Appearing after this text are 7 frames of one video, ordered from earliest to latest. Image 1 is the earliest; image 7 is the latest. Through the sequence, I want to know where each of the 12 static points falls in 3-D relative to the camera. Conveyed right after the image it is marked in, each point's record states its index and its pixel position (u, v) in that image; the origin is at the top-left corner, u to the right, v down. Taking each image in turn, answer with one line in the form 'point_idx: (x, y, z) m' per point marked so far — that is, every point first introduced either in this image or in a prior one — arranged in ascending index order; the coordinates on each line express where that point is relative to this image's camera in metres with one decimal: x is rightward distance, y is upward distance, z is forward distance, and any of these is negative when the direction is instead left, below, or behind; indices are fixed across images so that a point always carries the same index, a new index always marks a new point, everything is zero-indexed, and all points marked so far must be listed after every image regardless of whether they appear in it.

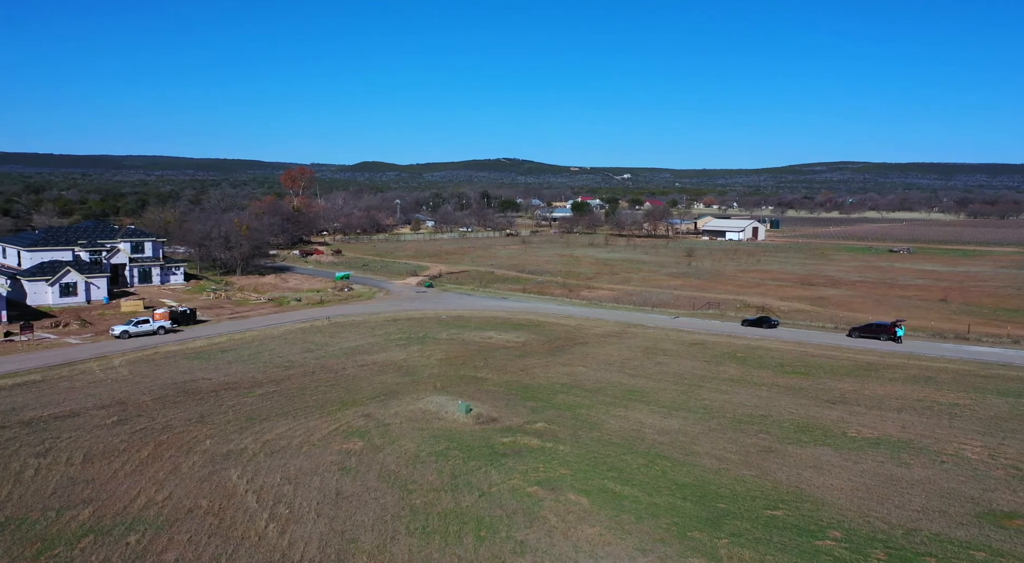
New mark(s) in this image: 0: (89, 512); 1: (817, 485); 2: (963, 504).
0: (-7.6, -4.2, +13.5) m
1: (+5.8, -3.9, +14.5) m
2: (+7.9, -3.9, +13.4) m
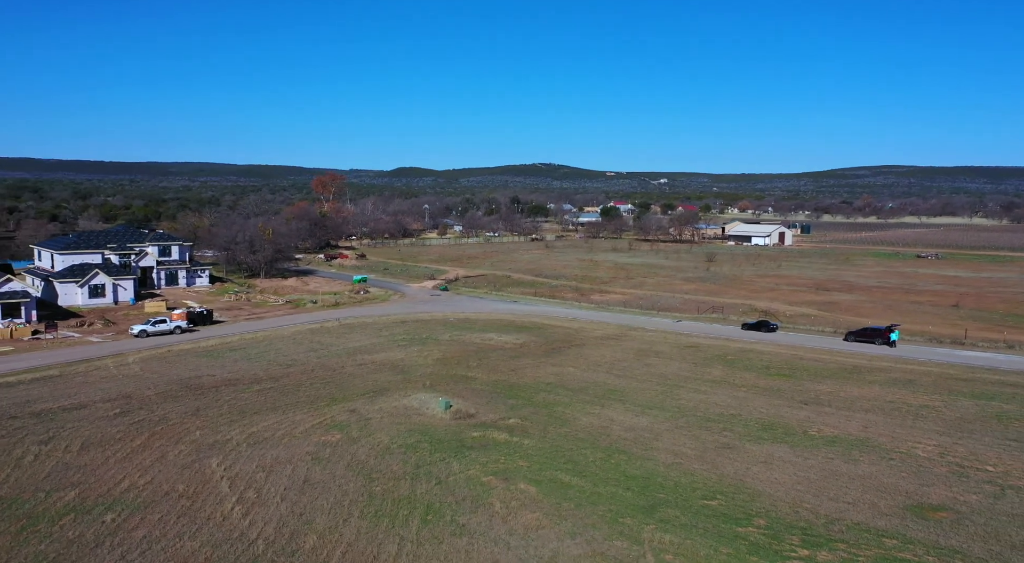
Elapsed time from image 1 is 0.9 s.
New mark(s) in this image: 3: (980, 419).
0: (-8.5, -4.2, +14.7) m
1: (+4.9, -3.9, +15.1) m
2: (+7.0, -3.9, +13.9) m
3: (+11.7, -3.4, +18.8) m
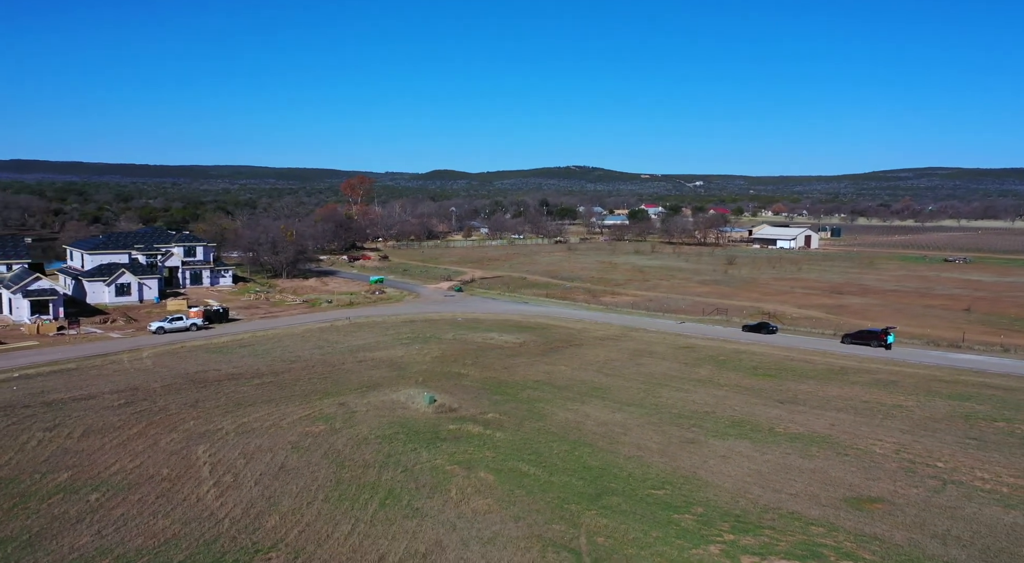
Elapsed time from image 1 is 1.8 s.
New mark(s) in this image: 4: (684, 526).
0: (-9.3, -4.1, +15.8) m
1: (+4.1, -3.9, +15.6) m
2: (+6.2, -3.9, +14.4) m
3: (+11.0, -3.5, +19.1) m
4: (+2.8, -4.0, +12.4) m
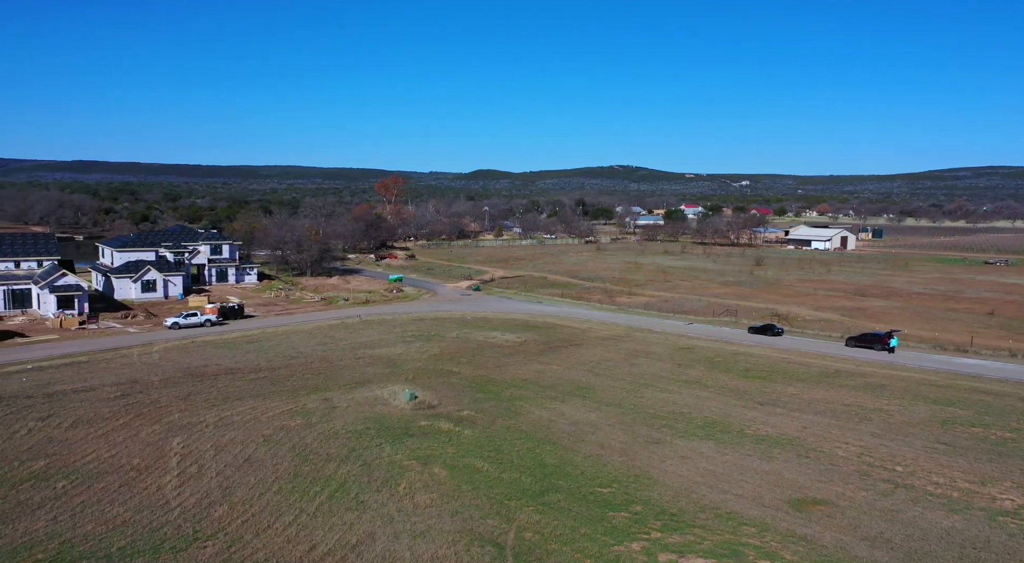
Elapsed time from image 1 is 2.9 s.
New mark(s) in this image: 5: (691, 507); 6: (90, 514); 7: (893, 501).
0: (-10.2, -4.0, +16.5) m
1: (+3.2, -3.9, +15.6) m
2: (+5.1, -4.0, +14.3) m
3: (+10.3, -3.5, +18.7) m
4: (+1.7, -4.0, +12.4) m
5: (+3.2, -4.0, +13.3) m
6: (-7.5, -4.1, +13.3) m
7: (+6.9, -3.9, +13.6) m
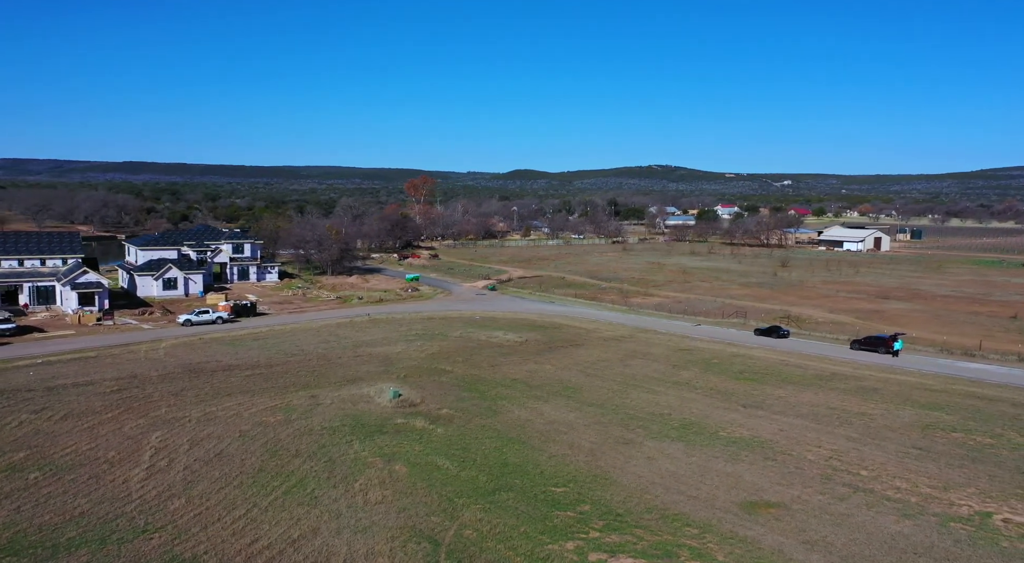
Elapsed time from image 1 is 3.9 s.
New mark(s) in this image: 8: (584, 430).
0: (-11.0, -3.9, +17.0) m
1: (+2.4, -3.9, +15.5) m
2: (+4.3, -4.0, +14.1) m
3: (+9.6, -3.5, +18.3) m
4: (+0.7, -4.0, +12.4) m
5: (+2.2, -4.0, +13.3) m
6: (-8.4, -4.1, +13.7) m
7: (+5.9, -3.9, +13.3) m
8: (+1.8, -3.7, +19.0) m
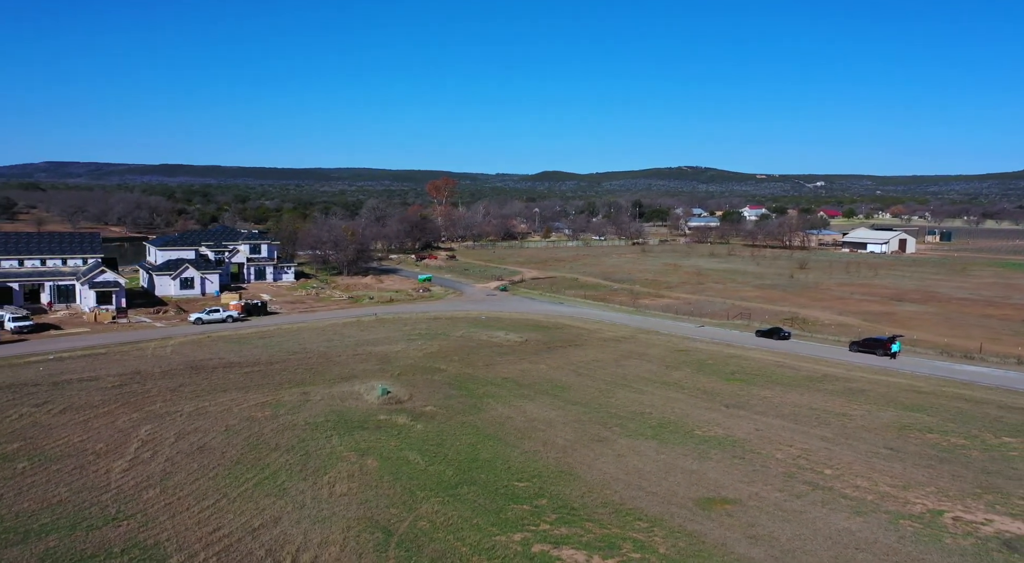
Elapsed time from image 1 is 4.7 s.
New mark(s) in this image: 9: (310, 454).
0: (-11.6, -3.9, +17.7) m
1: (+1.7, -3.9, +15.7) m
2: (+3.5, -4.0, +14.3) m
3: (+9.0, -3.6, +18.3) m
4: (0.0, -4.0, +12.7) m
5: (+1.5, -4.0, +13.5) m
6: (-9.1, -4.0, +14.3) m
7: (+5.2, -3.9, +13.4) m
8: (+1.3, -3.7, +19.3) m
9: (-4.5, -3.8, +16.7) m
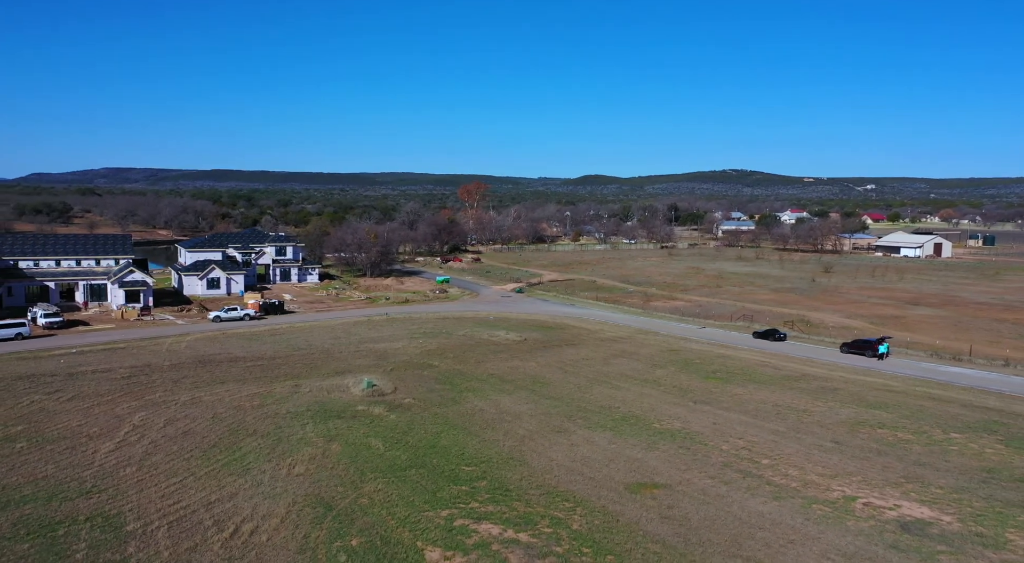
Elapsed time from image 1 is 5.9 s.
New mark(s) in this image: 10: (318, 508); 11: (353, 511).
0: (-12.5, -3.7, +19.2) m
1: (+0.7, -3.8, +16.6) m
2: (+2.4, -3.9, +15.0) m
3: (+8.1, -3.5, +18.8) m
4: (-1.2, -3.9, +13.6) m
5: (+0.4, -3.9, +14.4) m
6: (-10.2, -3.9, +15.7) m
7: (+4.0, -3.9, +14.1) m
8: (+0.4, -3.7, +20.2) m
9: (-5.4, -3.7, +17.9) m
10: (-3.4, -4.0, +13.2) m
11: (-2.7, -4.0, +13.0) m
